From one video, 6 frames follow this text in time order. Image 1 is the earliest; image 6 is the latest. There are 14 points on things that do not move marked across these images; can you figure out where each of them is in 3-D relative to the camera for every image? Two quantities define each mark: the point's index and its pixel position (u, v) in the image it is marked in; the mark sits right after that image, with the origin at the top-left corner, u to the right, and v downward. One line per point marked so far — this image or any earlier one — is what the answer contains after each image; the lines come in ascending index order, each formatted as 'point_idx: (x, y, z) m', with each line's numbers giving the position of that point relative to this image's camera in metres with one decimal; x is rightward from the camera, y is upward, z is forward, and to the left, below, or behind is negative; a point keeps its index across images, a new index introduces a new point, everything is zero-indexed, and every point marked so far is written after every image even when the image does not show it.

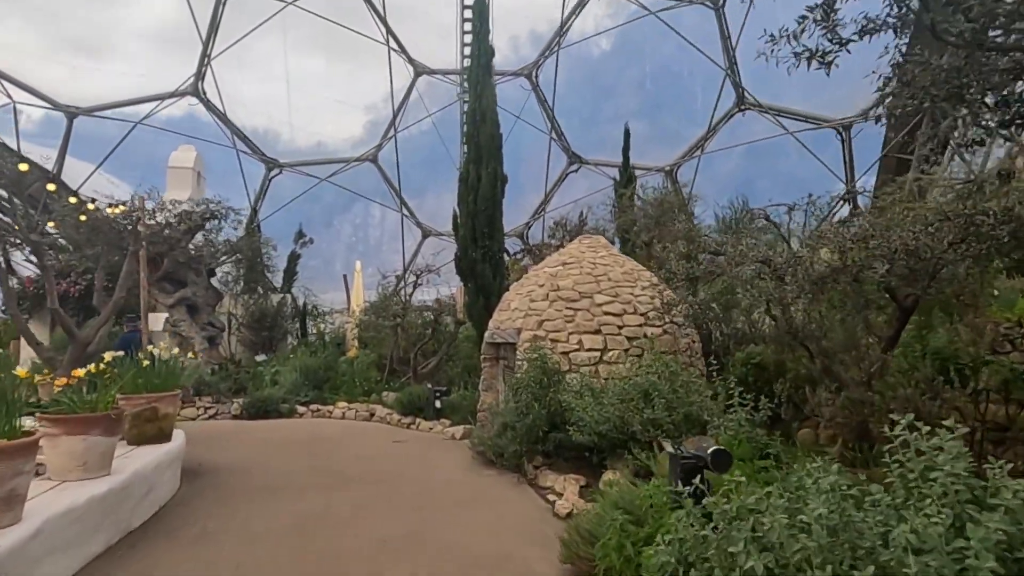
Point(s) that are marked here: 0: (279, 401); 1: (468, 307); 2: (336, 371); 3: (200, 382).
0: (-4.5, -2.2, +12.7) m
1: (-0.8, -0.4, +11.4) m
2: (-3.8, -1.8, +14.2) m
3: (-6.2, -1.9, +13.2) m
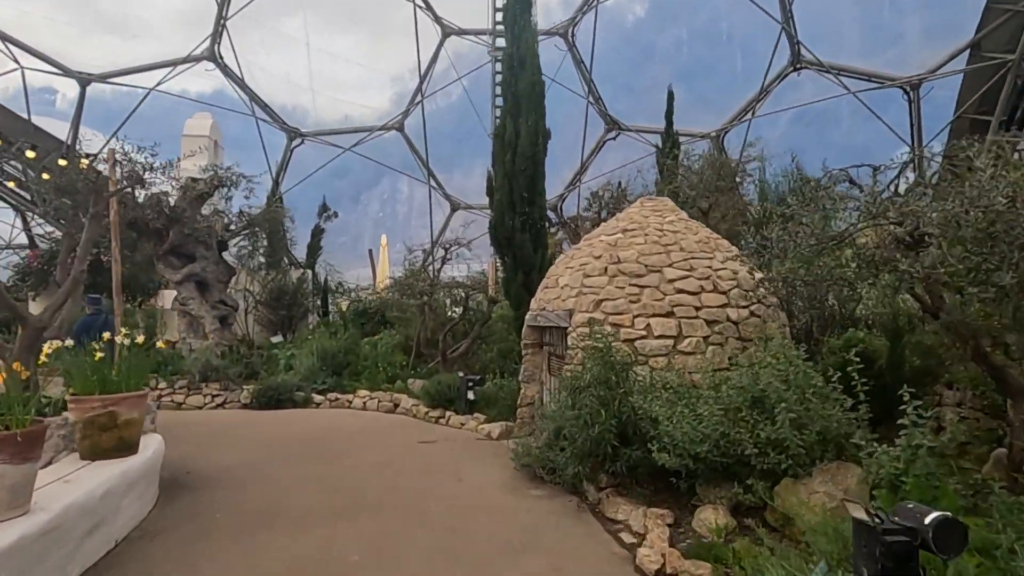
0: (-3.8, -1.7, +11.4) m
1: (-0.1, 0.0, +9.9) m
2: (-3.0, -1.3, +12.8) m
3: (-5.5, -1.4, +11.9) m
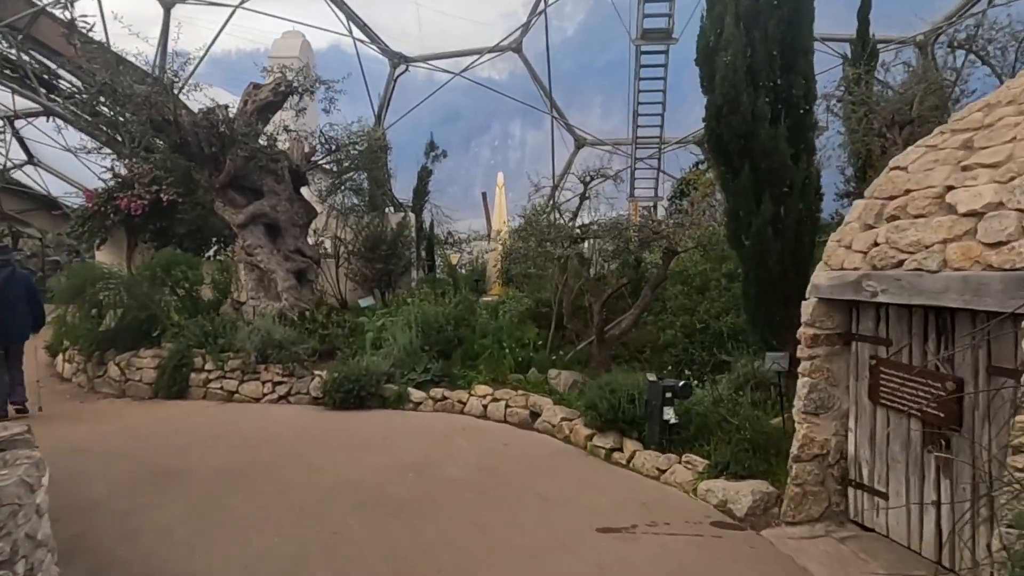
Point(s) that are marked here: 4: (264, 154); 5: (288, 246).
0: (-1.5, -1.1, +7.7) m
1: (+1.8, +0.5, +5.5) m
2: (-0.5, -0.5, +9.0) m
3: (-3.1, -0.7, +8.5) m
4: (-3.9, +2.1, +10.4) m
5: (-3.6, +0.7, +10.7) m
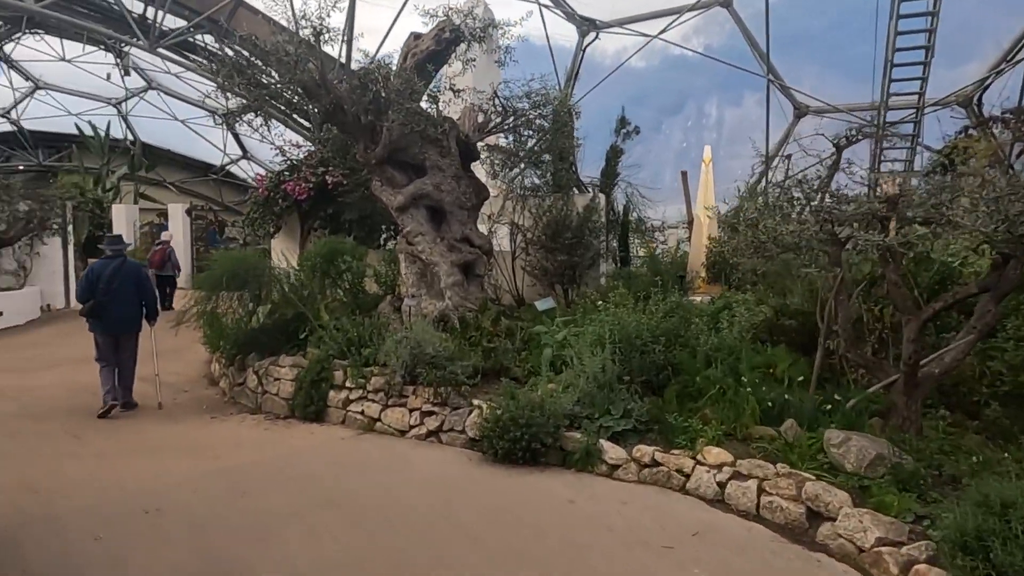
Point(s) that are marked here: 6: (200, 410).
0: (+0.4, -1.1, +5.4) m
1: (+3.1, +0.4, +2.3) m
2: (+1.7, -0.5, +6.3) m
3: (-0.9, -0.7, +6.6) m
4: (-1.1, +2.2, +8.6) m
5: (-0.8, +0.7, +8.8) m
6: (-3.6, -1.4, +7.6) m
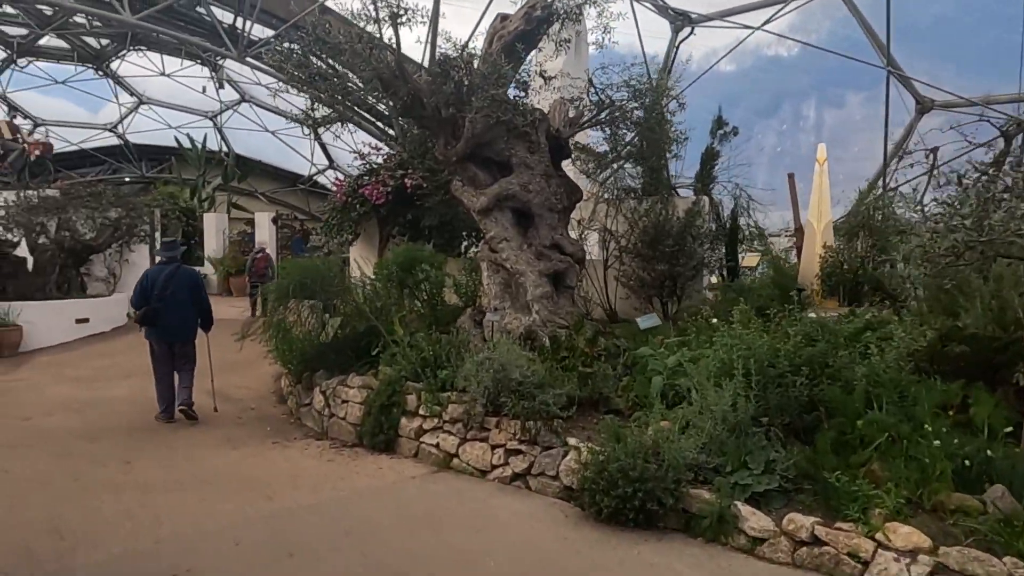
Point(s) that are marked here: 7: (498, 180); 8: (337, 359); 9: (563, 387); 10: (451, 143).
0: (+1.1, -1.2, +4.2) m
1: (+3.4, +0.3, +0.9) m
2: (+2.5, -0.7, +5.0) m
3: (-0.1, -0.8, +5.6) m
4: (0.0, +2.0, +7.6) m
5: (+0.4, +0.6, +7.8) m
6: (-2.6, -1.5, +6.9) m
7: (-0.2, +1.3, +7.8) m
8: (-2.0, -0.8, +7.5) m
9: (+0.4, -0.8, +5.6) m
10: (-0.7, +1.7, +7.8) m
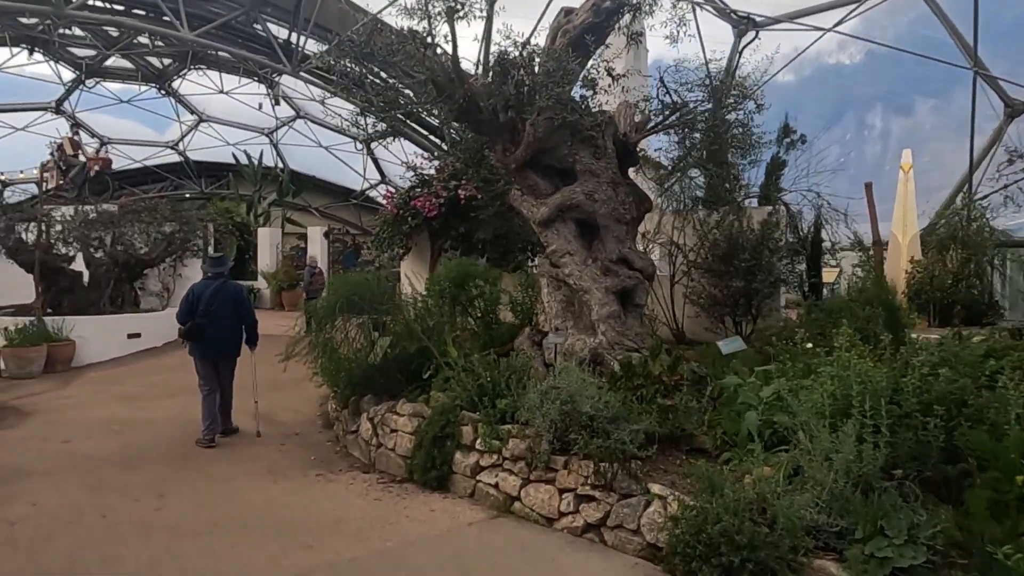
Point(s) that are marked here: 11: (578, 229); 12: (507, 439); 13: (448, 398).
0: (+1.5, -1.3, +3.4) m
1: (+3.6, +0.3, 0.0) m
2: (+3.0, -0.8, +4.2) m
3: (+0.4, -1.0, +4.9) m
4: (+0.7, +1.8, +7.0) m
5: (+1.0, +0.4, +7.1) m
6: (-2.0, -1.7, +6.4) m
7: (+0.5, +1.1, +7.2) m
8: (-1.3, -1.0, +7.0) m
9: (+0.9, -1.0, +4.9) m
10: (0.0, +1.5, +7.2) m
11: (+0.7, +0.6, +7.2) m
12: (0.0, -1.1, +5.1) m
13: (-0.5, -0.9, +5.7) m
